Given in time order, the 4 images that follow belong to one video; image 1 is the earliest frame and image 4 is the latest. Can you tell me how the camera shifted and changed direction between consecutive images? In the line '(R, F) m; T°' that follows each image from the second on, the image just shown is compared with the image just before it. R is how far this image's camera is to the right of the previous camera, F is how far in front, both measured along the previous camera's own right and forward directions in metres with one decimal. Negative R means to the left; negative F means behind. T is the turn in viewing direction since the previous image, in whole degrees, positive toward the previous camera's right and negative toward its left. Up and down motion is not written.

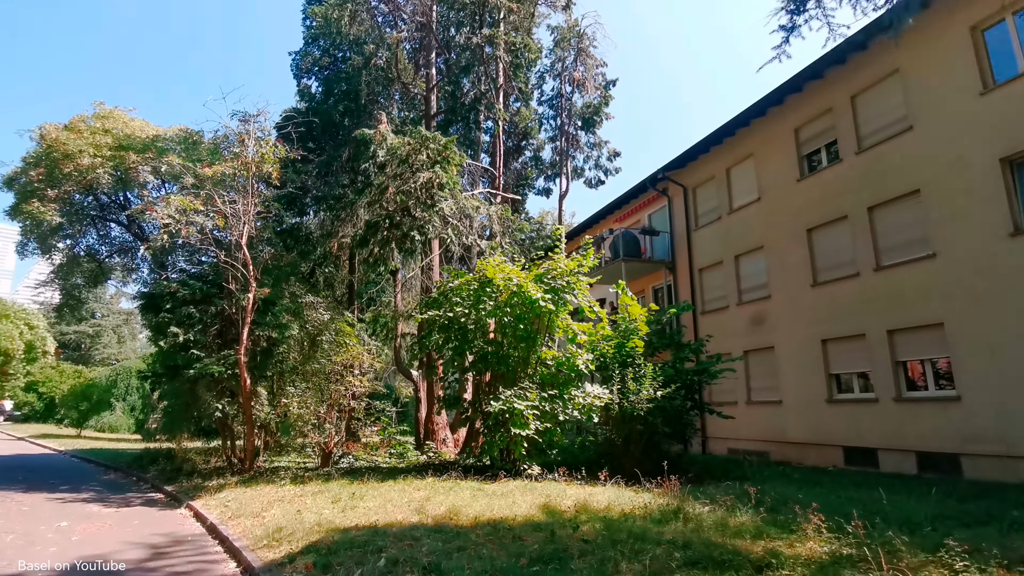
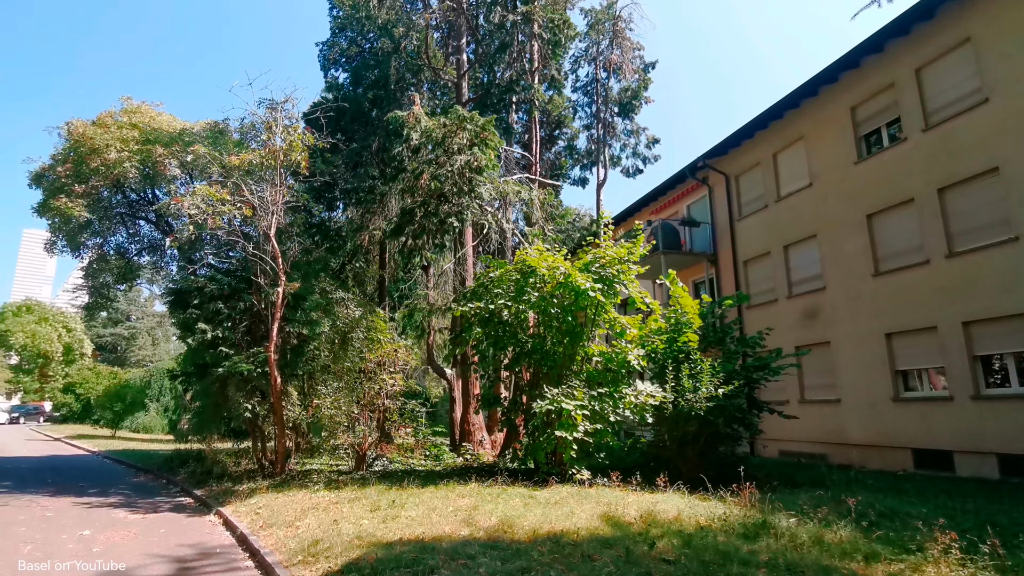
(-0.4, +0.8) m; -2°
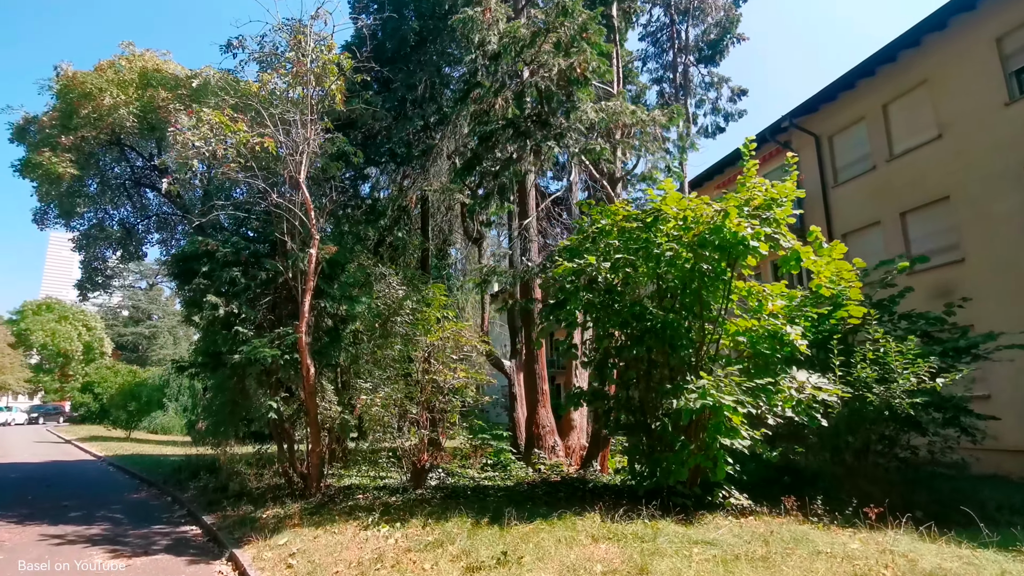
(-1.4, +2.8) m; -2°
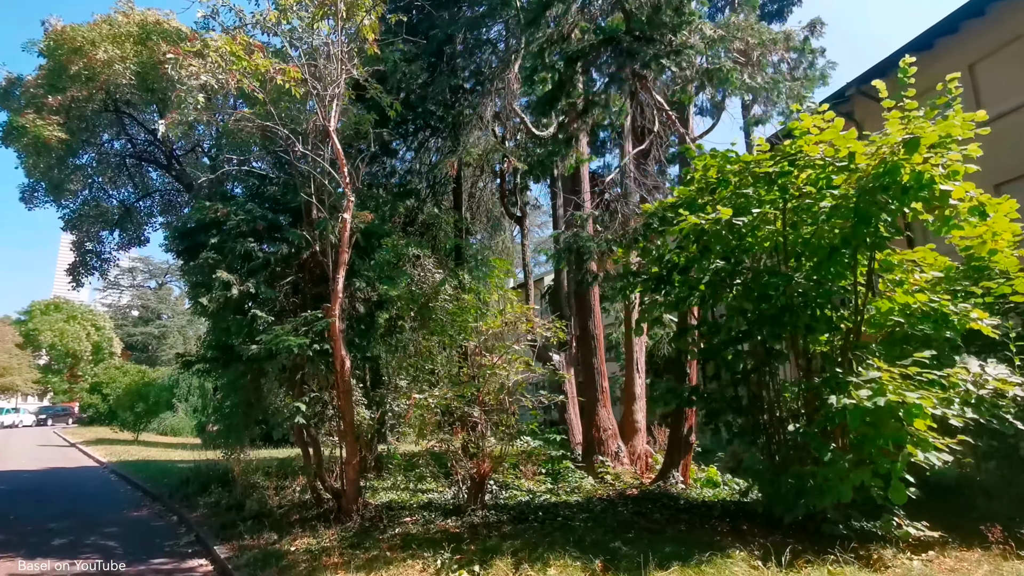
(-0.9, +1.7) m; -1°
